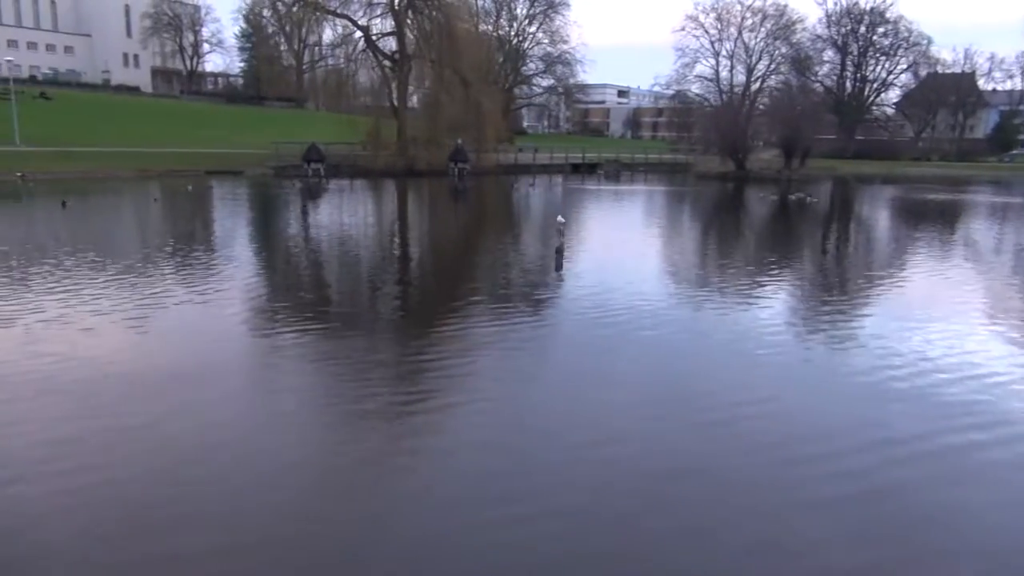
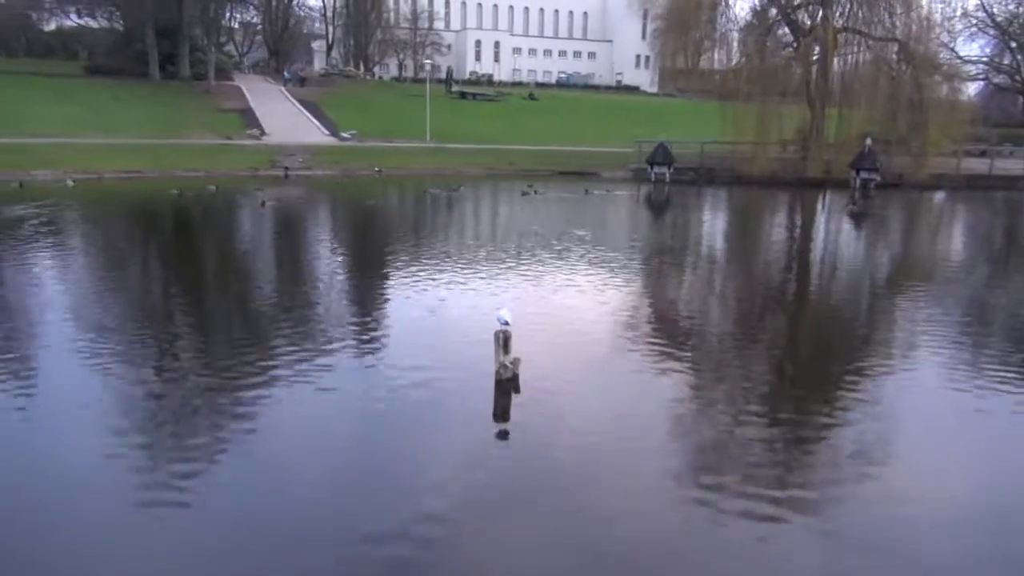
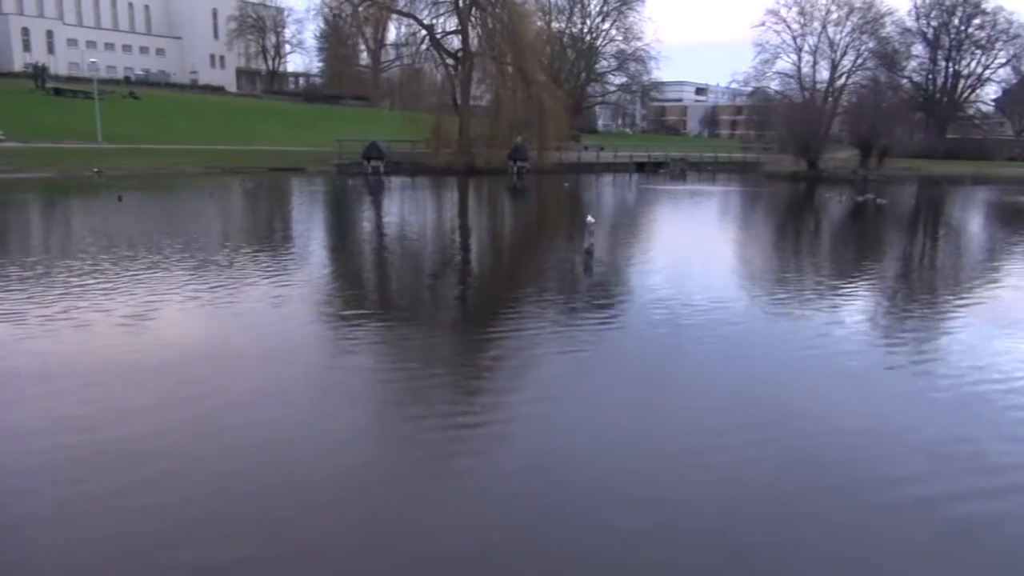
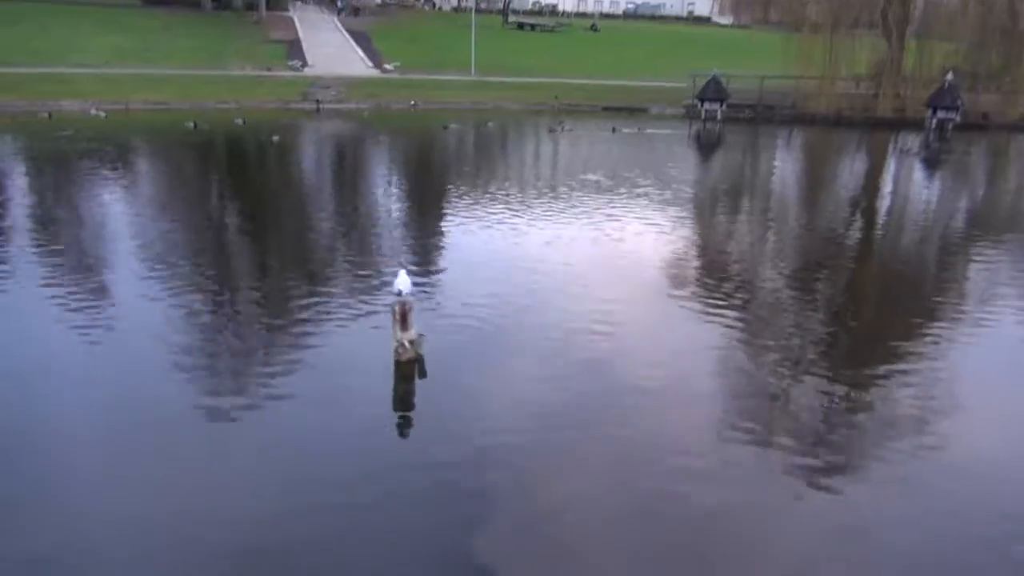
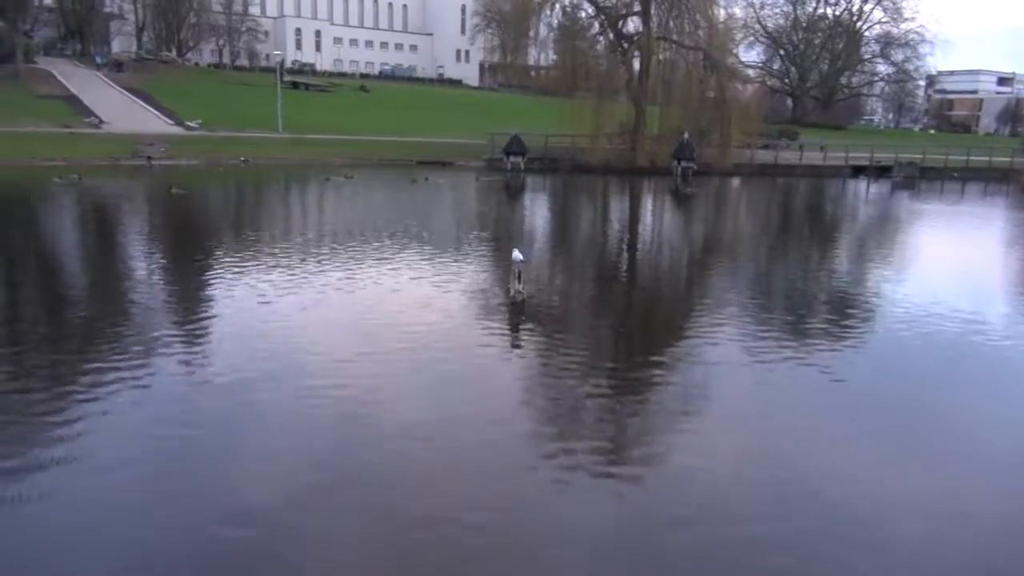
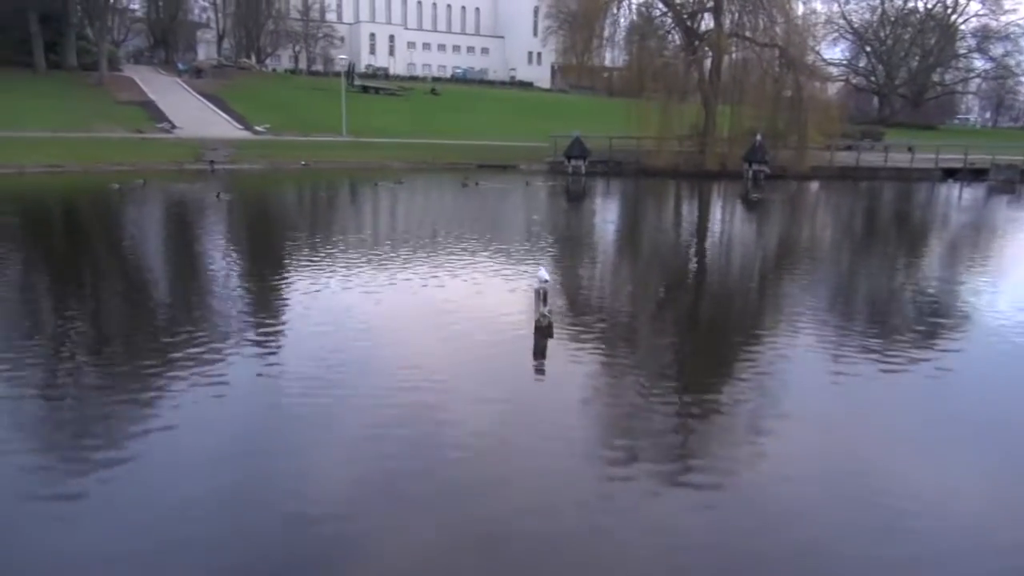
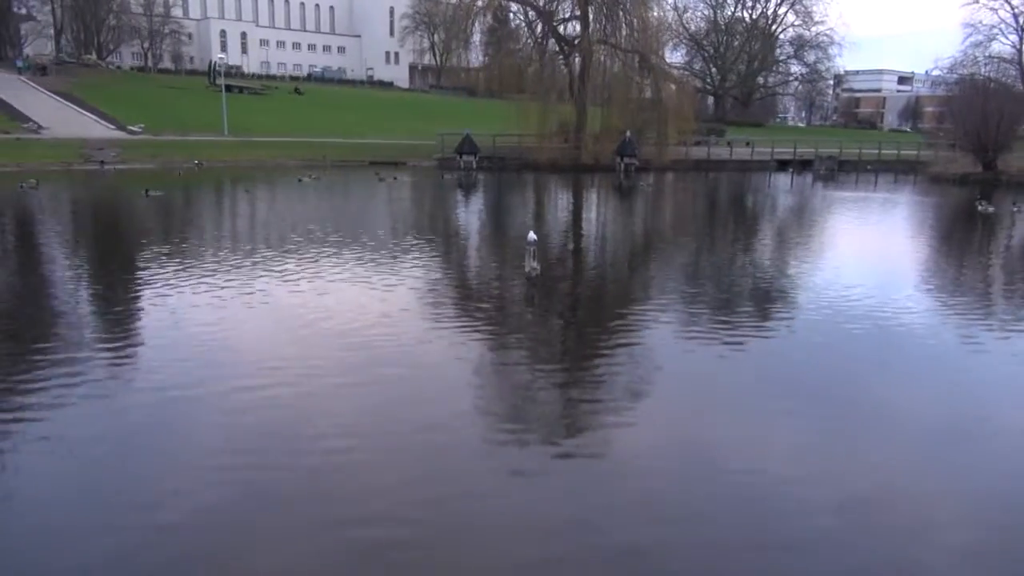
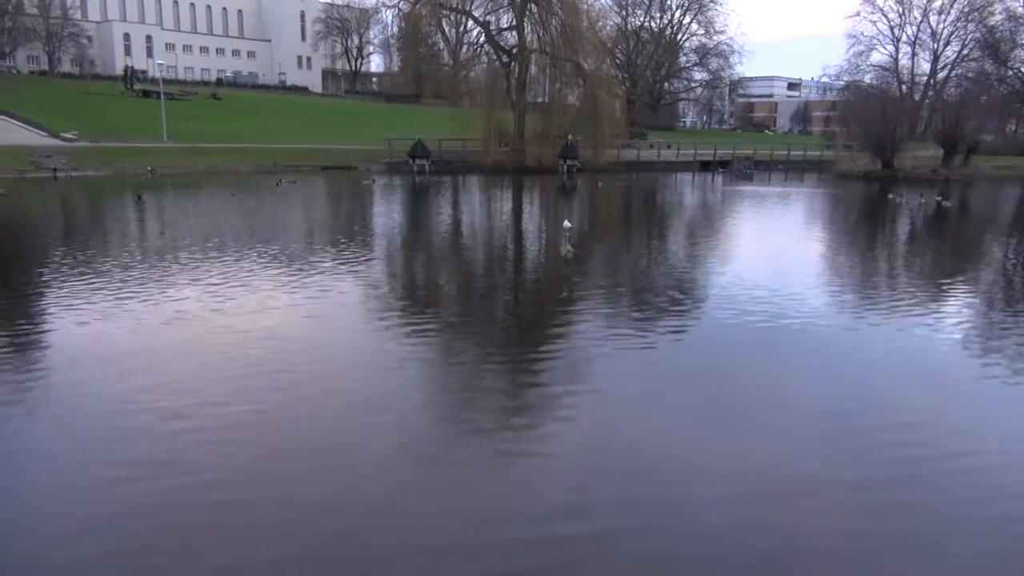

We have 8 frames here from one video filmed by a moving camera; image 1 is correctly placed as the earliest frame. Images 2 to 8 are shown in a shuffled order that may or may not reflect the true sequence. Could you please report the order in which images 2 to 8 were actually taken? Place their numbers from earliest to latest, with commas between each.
3, 8, 7, 5, 6, 2, 4
